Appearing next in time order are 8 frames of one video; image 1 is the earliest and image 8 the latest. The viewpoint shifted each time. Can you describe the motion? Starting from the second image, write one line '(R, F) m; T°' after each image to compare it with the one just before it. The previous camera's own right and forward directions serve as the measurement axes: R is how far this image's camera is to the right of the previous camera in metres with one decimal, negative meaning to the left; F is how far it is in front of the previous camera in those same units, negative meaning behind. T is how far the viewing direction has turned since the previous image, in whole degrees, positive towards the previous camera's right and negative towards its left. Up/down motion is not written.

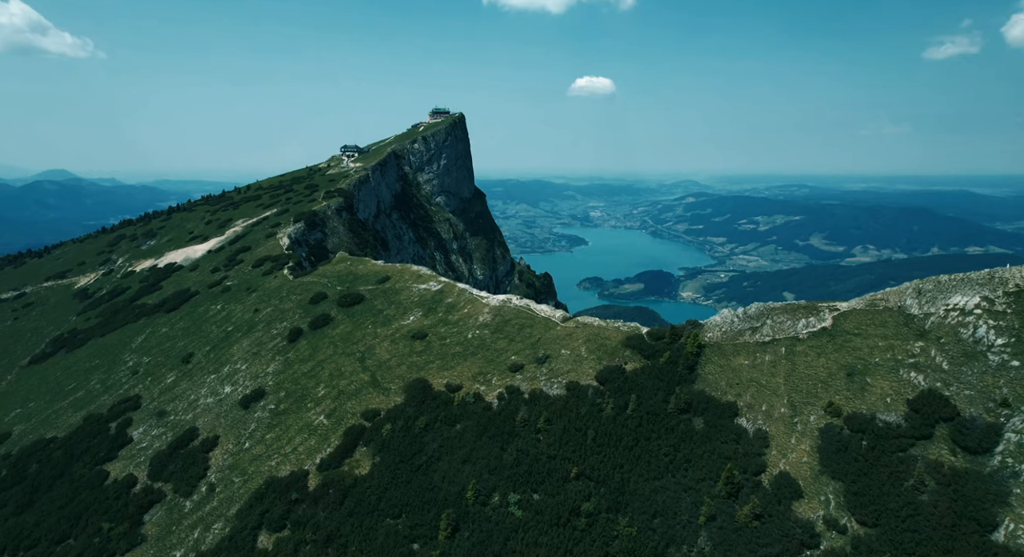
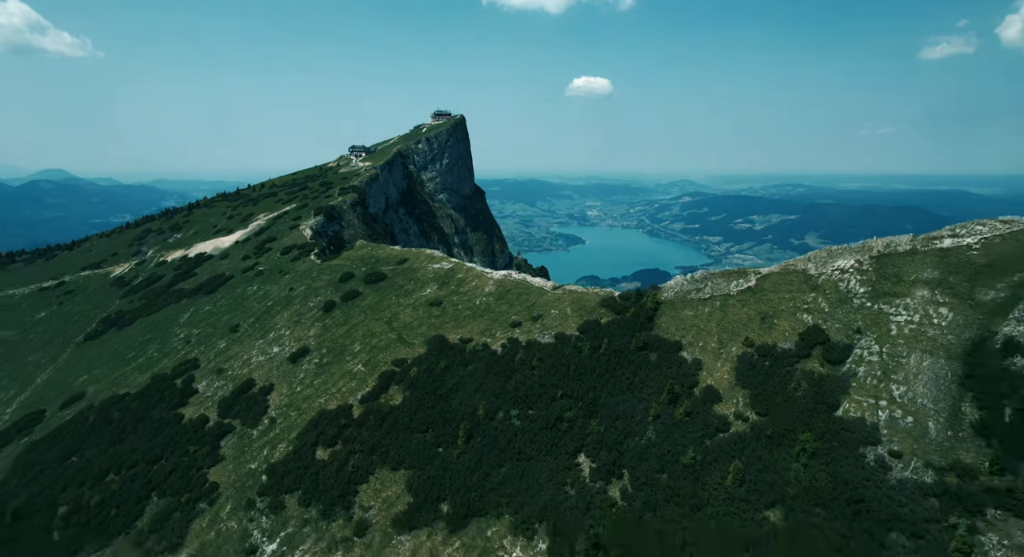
(-0.2, -9.2) m; 0°
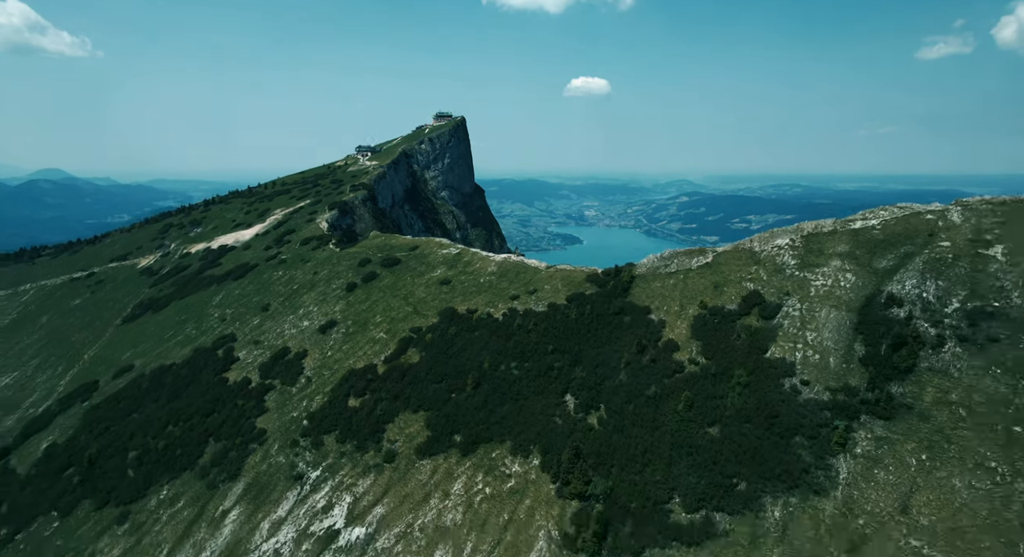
(-0.1, -8.1) m; 0°
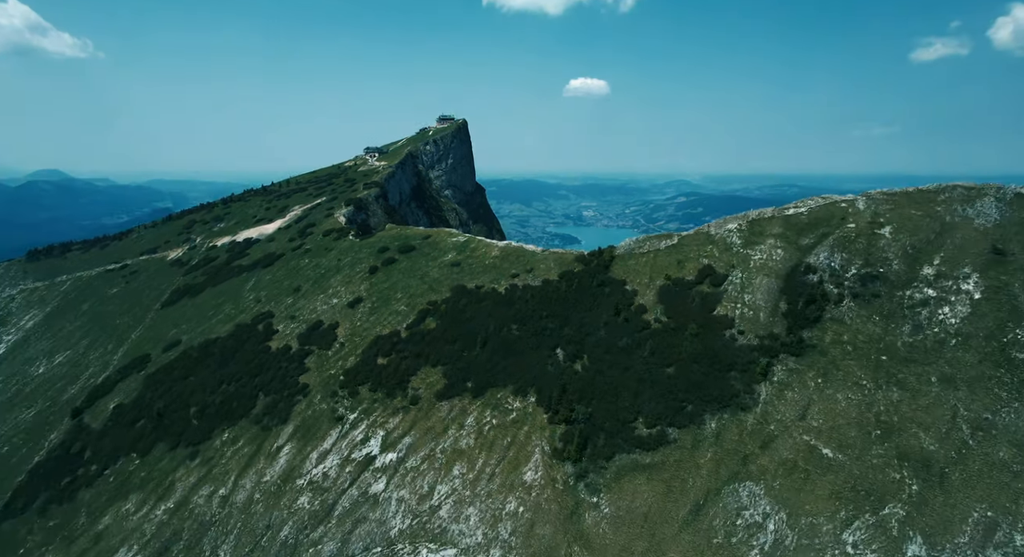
(-0.3, -10.0) m; 0°
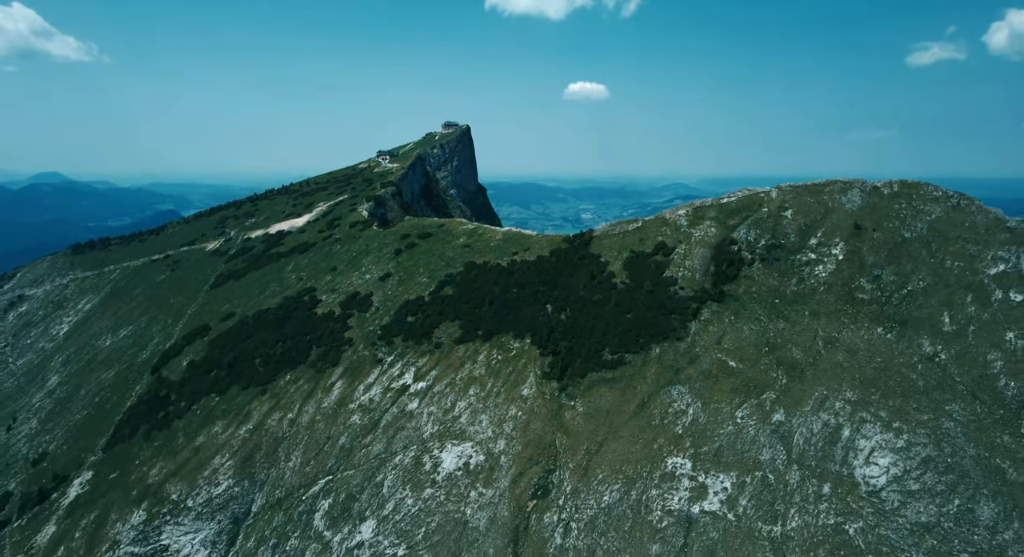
(-0.2, -15.8) m; 0°
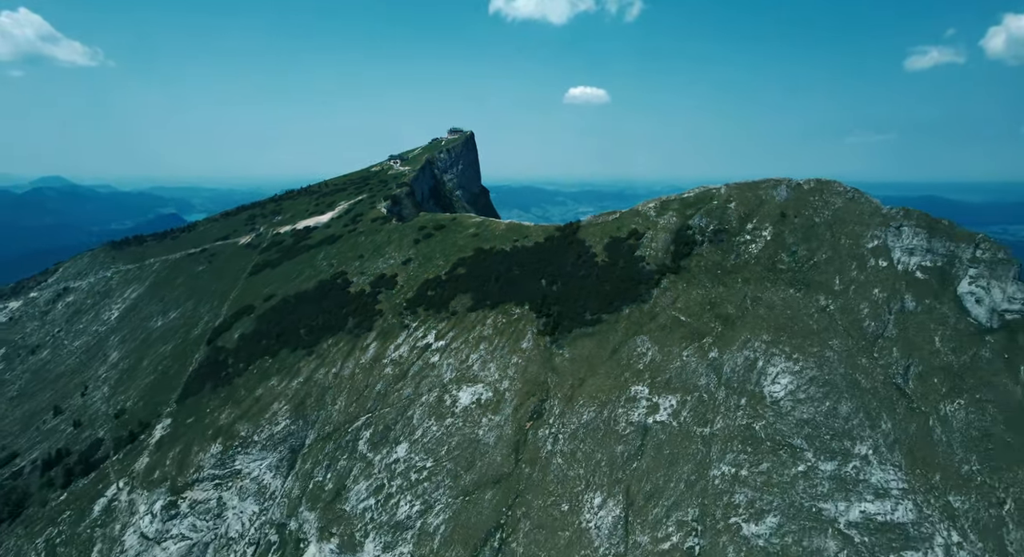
(-0.2, -15.8) m; 0°
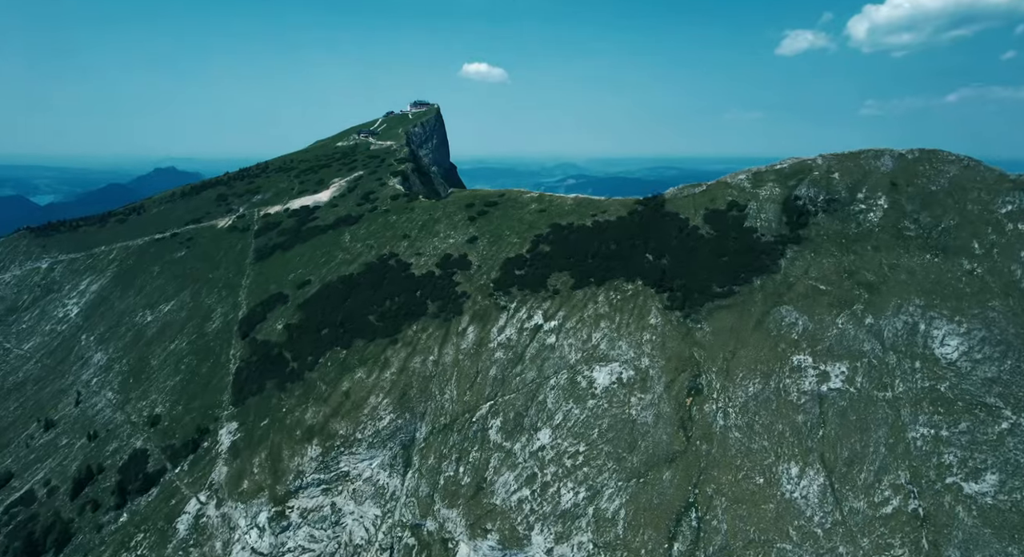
(-28.7, +6.2) m; +10°
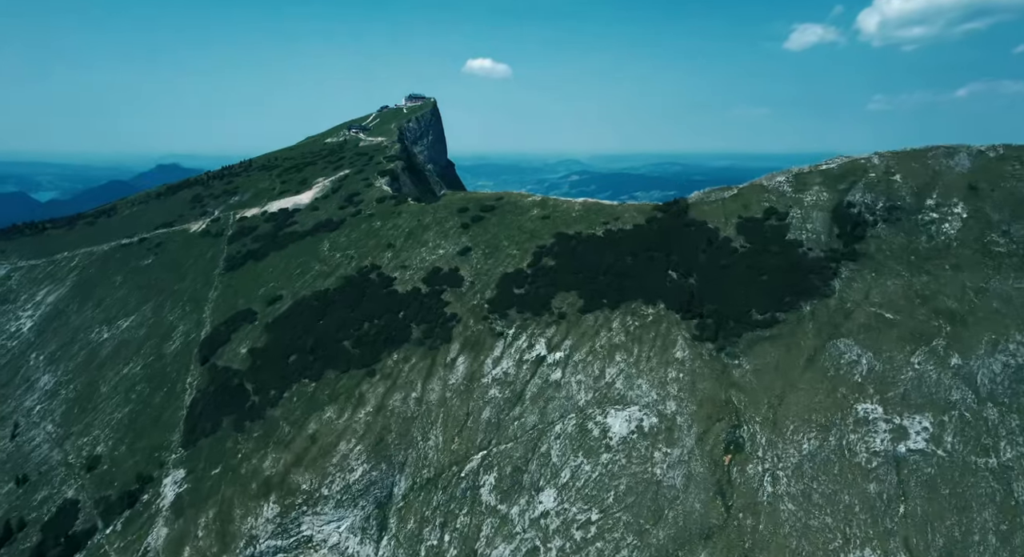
(+0.6, +12.4) m; 0°
